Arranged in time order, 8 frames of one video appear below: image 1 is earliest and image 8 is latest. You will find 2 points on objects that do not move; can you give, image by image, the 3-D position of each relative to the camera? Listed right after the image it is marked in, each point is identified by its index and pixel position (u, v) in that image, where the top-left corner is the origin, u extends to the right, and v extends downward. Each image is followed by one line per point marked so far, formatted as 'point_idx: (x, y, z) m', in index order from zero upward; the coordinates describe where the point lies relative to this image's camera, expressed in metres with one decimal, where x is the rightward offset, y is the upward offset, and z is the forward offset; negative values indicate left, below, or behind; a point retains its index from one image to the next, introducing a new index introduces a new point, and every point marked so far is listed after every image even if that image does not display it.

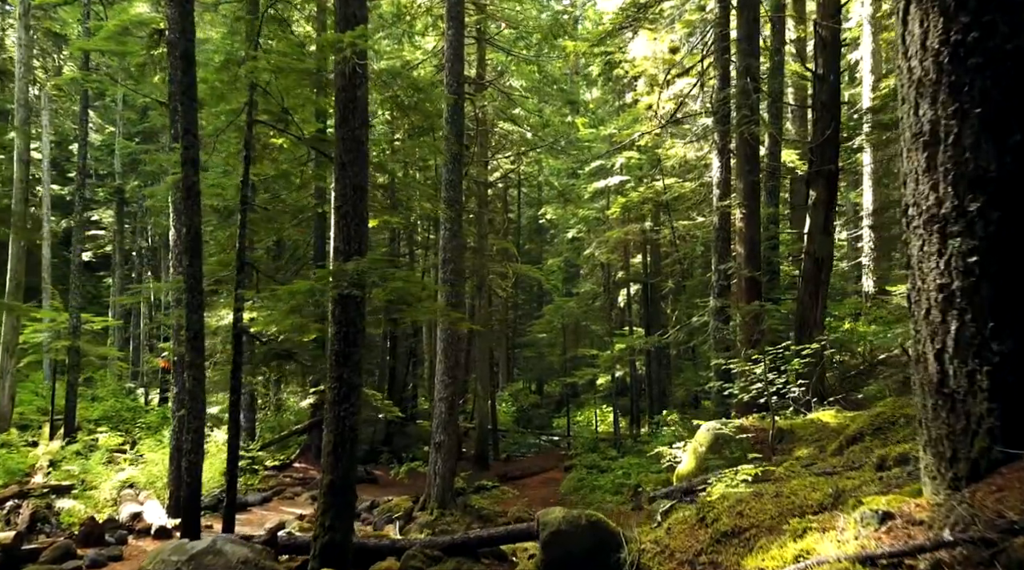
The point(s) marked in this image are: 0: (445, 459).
0: (-1.4, -3.6, +18.3) m
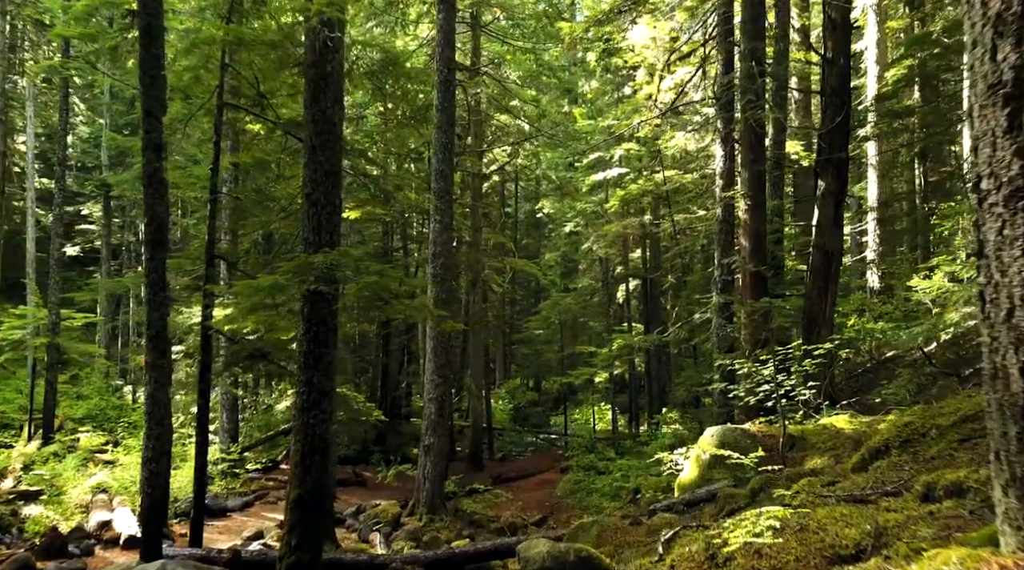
0: (-1.5, -3.5, +17.5) m
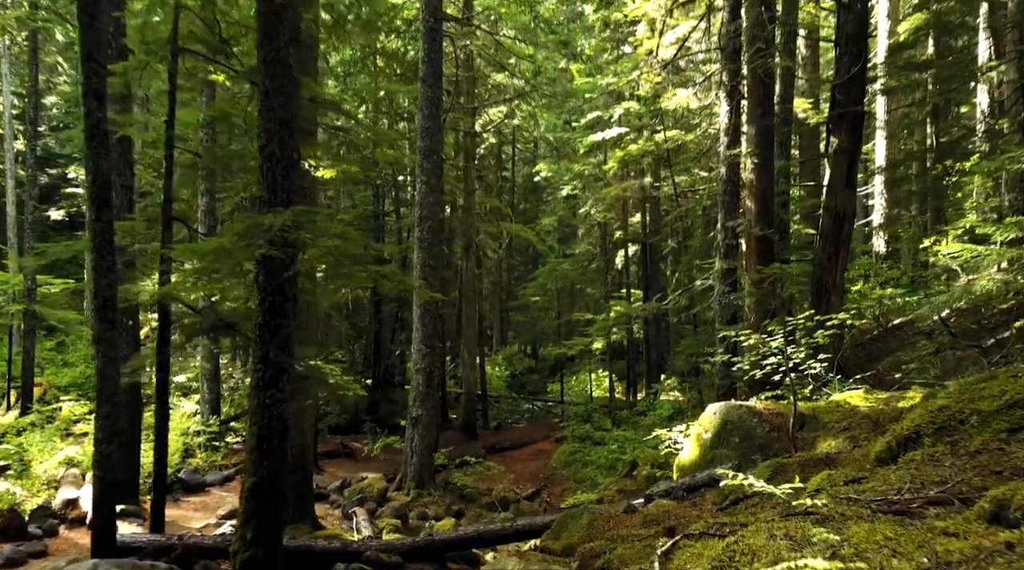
0: (-1.7, -2.8, +16.8) m
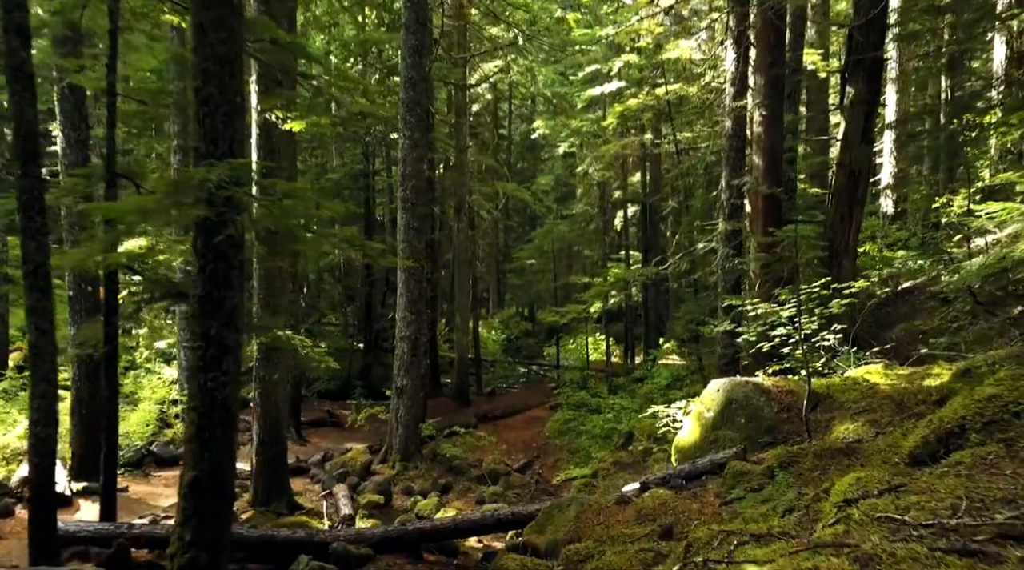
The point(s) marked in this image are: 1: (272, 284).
0: (-1.8, -2.2, +15.9) m
1: (-3.2, 0.0, +11.8) m
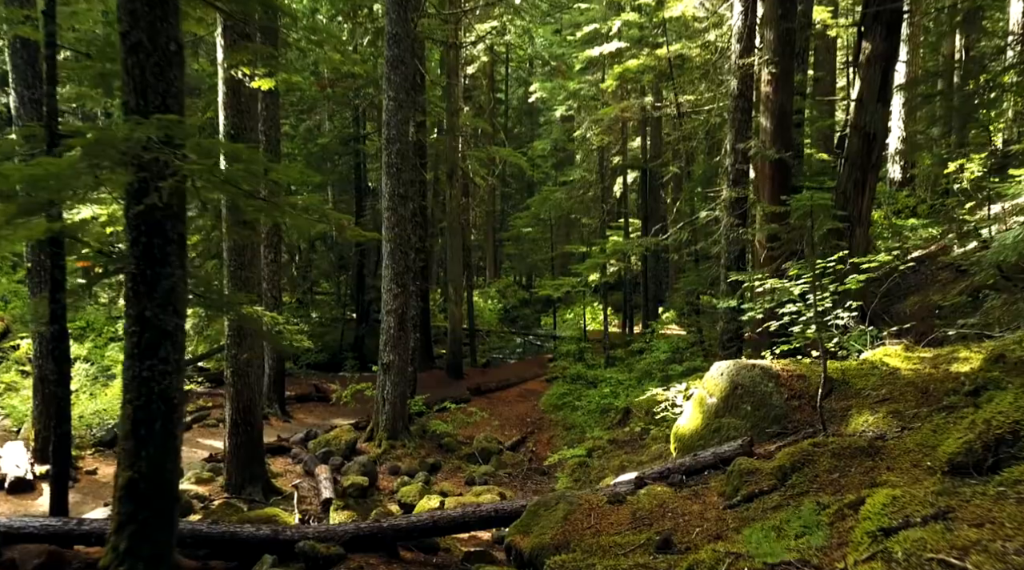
0: (-2.0, -1.7, +15.2) m
1: (-3.3, +0.3, +11.0) m
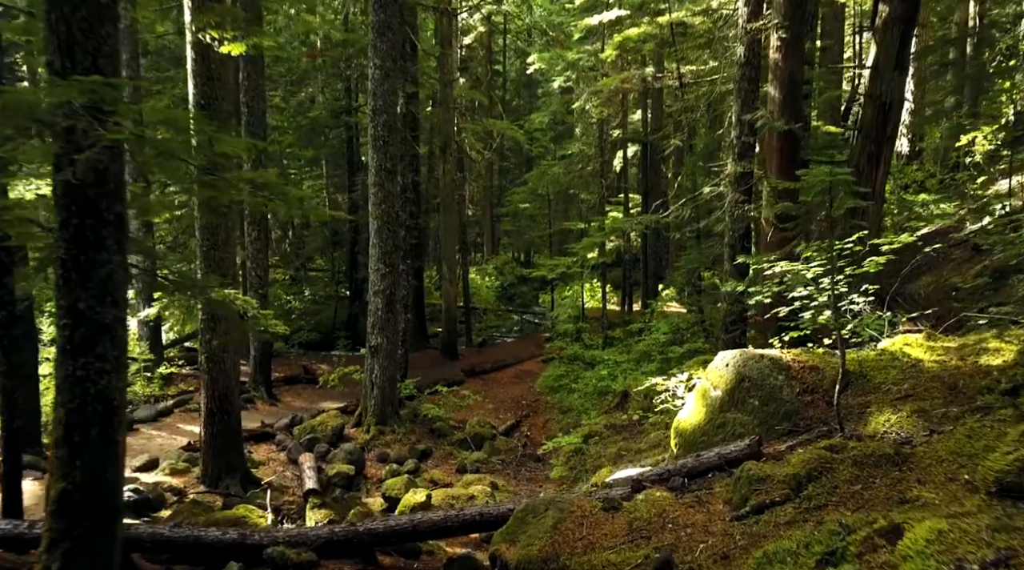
0: (-2.1, -1.3, +14.6) m
1: (-3.4, +0.6, +10.4) m
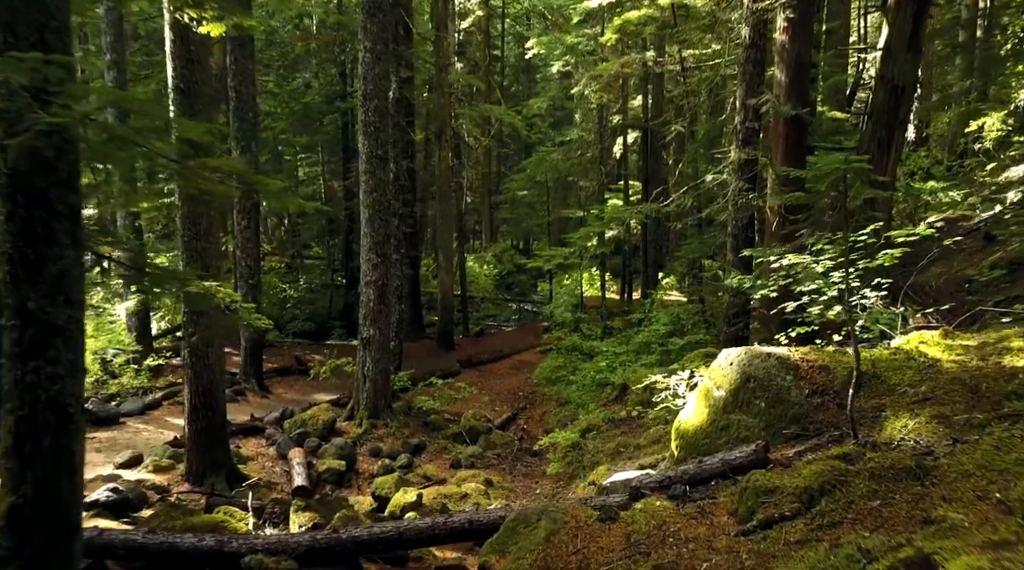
0: (-2.1, -1.2, +14.2) m
1: (-3.5, +0.7, +9.9) m
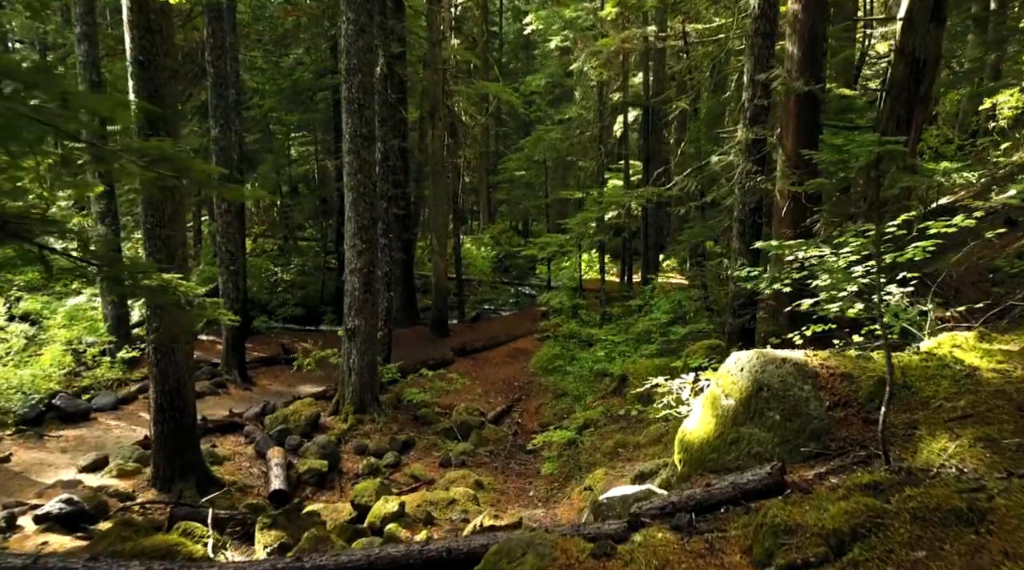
0: (-2.2, -1.0, +13.5) m
1: (-3.6, +0.7, +9.2) m
